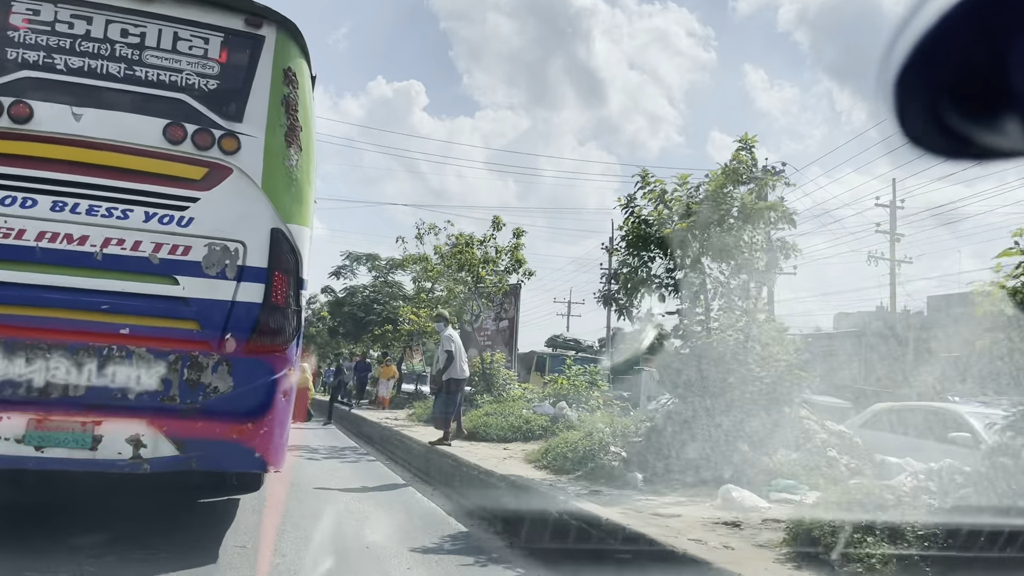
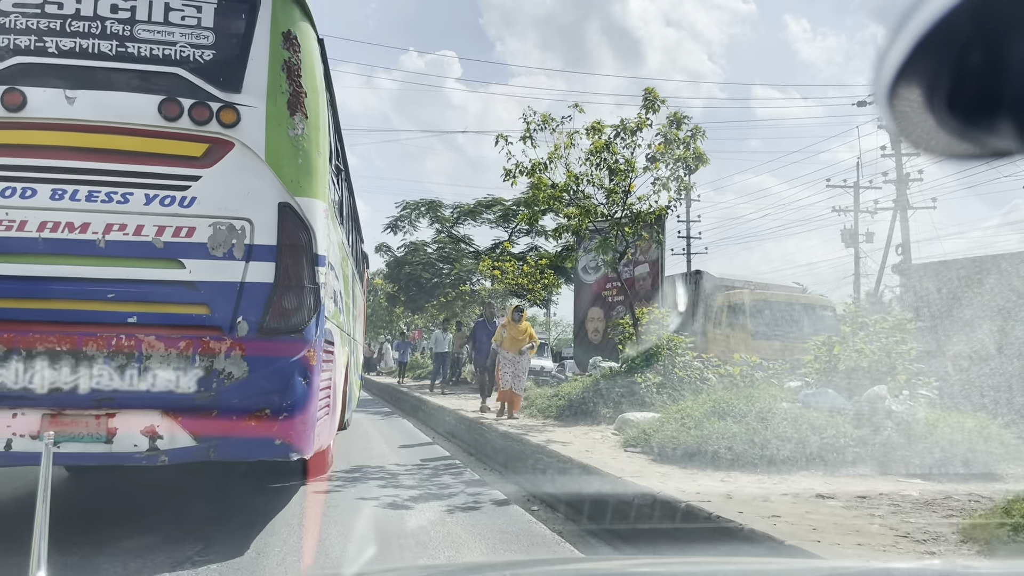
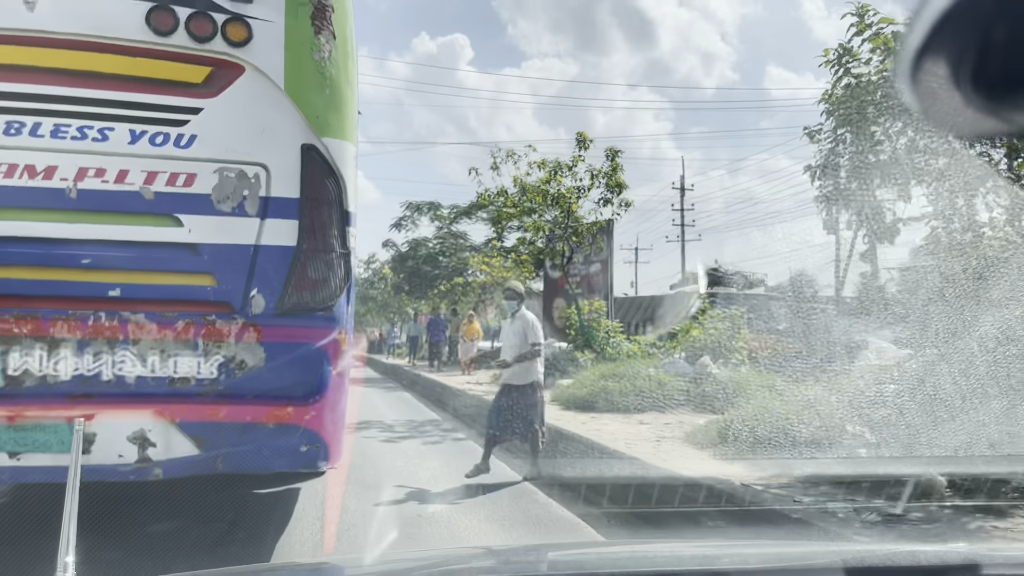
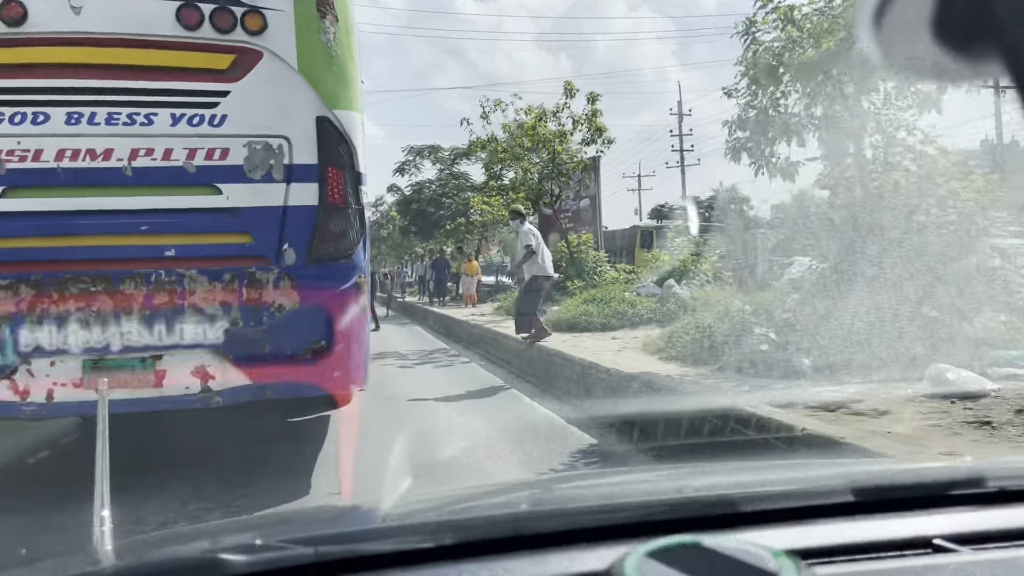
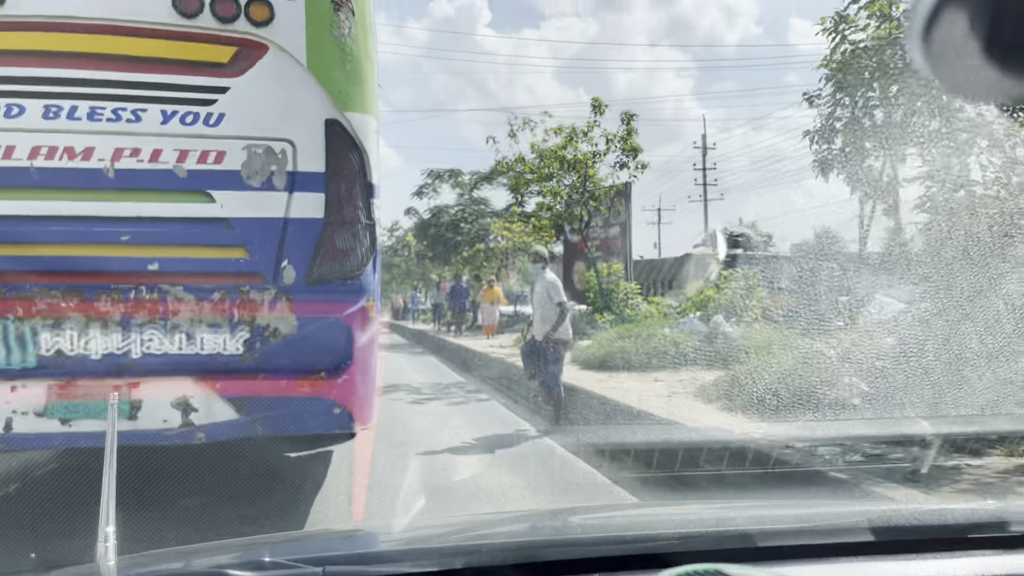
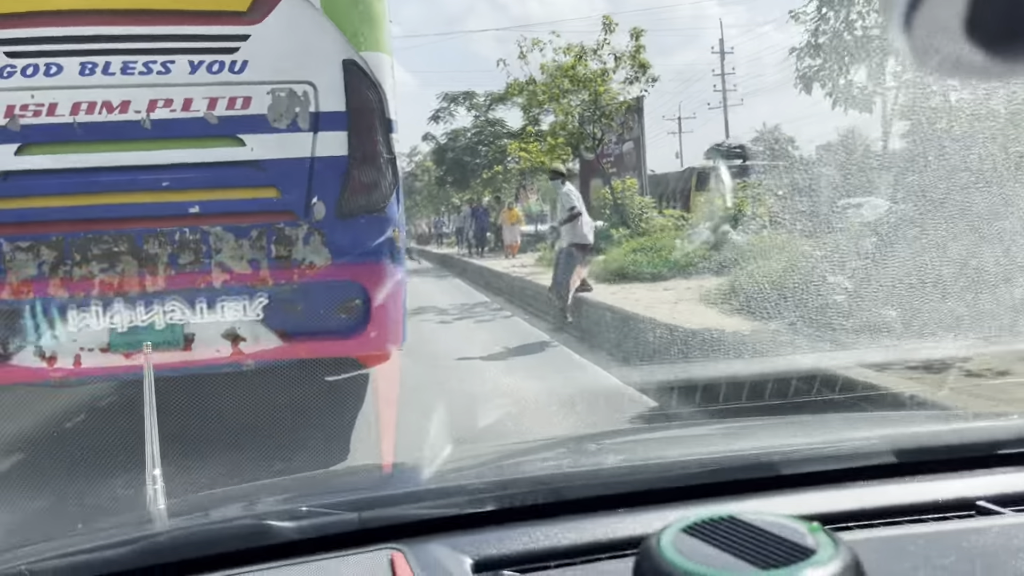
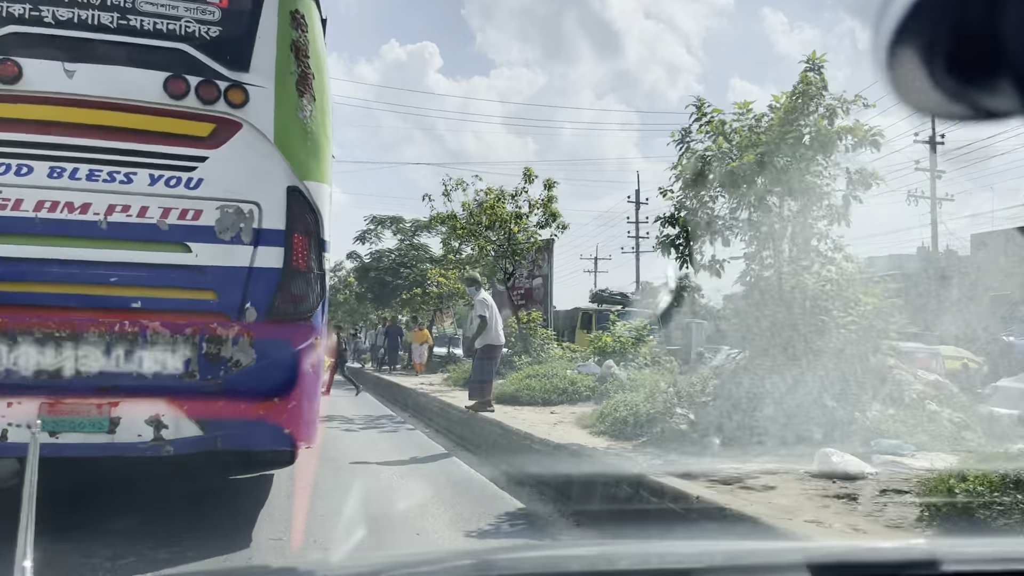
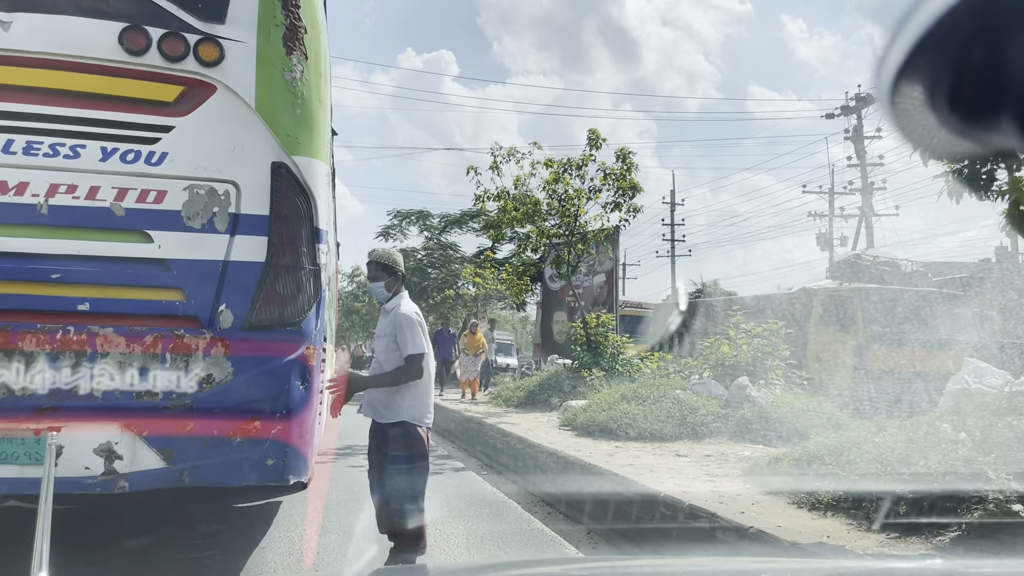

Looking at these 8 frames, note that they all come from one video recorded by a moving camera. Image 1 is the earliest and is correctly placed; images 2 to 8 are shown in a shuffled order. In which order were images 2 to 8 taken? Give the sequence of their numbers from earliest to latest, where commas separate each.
7, 4, 6, 5, 3, 8, 2
